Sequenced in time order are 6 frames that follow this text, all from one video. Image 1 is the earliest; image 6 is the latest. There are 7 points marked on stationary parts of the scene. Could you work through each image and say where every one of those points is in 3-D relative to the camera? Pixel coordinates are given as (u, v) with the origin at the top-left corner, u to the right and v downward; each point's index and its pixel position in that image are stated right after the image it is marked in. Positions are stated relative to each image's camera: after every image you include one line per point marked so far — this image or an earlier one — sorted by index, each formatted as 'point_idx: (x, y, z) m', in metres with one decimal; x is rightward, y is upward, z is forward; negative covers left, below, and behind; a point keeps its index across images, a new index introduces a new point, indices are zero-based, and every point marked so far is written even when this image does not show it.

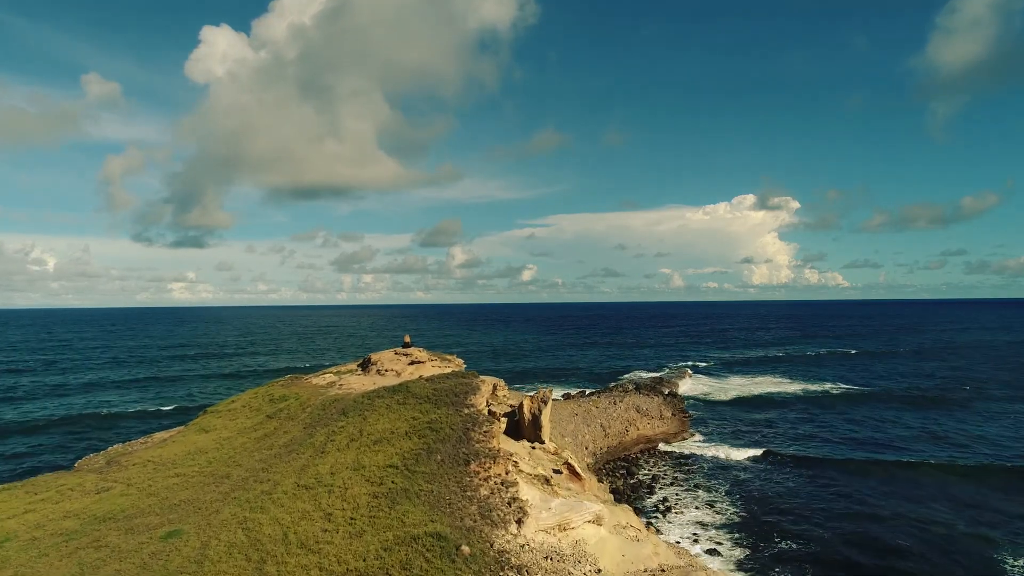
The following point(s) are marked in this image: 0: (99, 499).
0: (-11.1, -5.7, +19.3) m
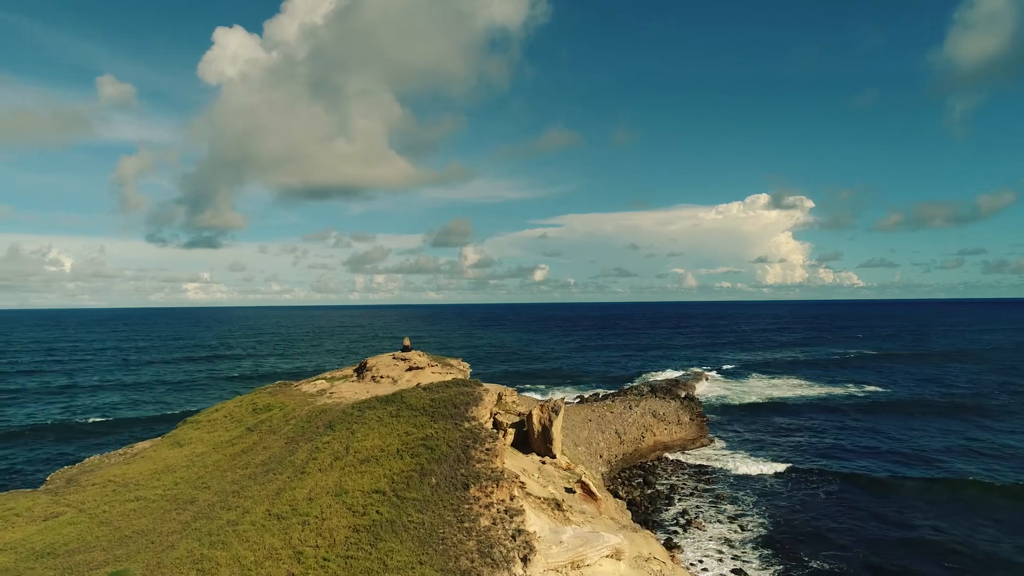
0: (-11.0, -5.6, +16.8) m
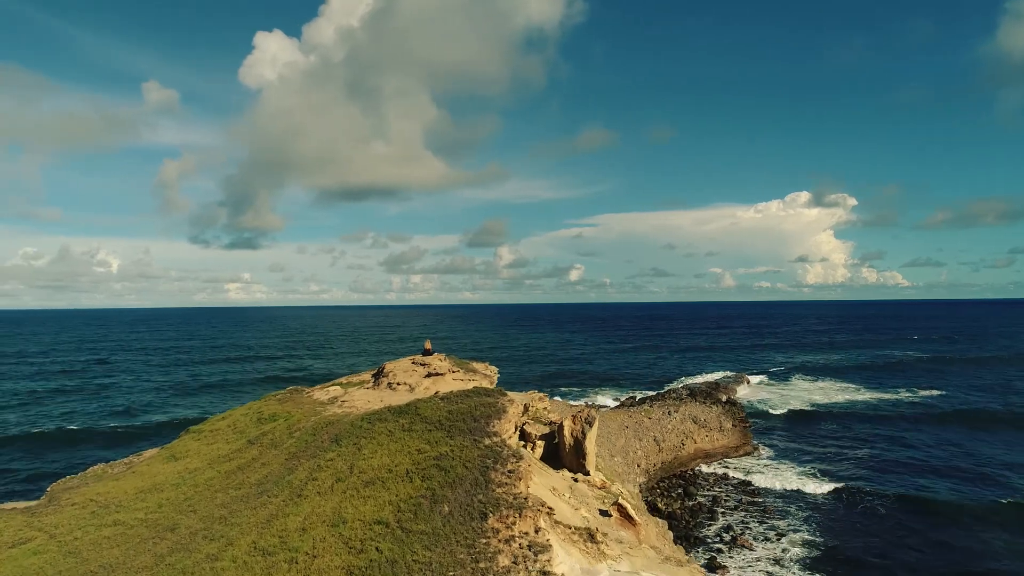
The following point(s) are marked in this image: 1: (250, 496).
0: (-10.5, -5.6, +14.9) m
1: (-6.1, -4.9, +16.8) m
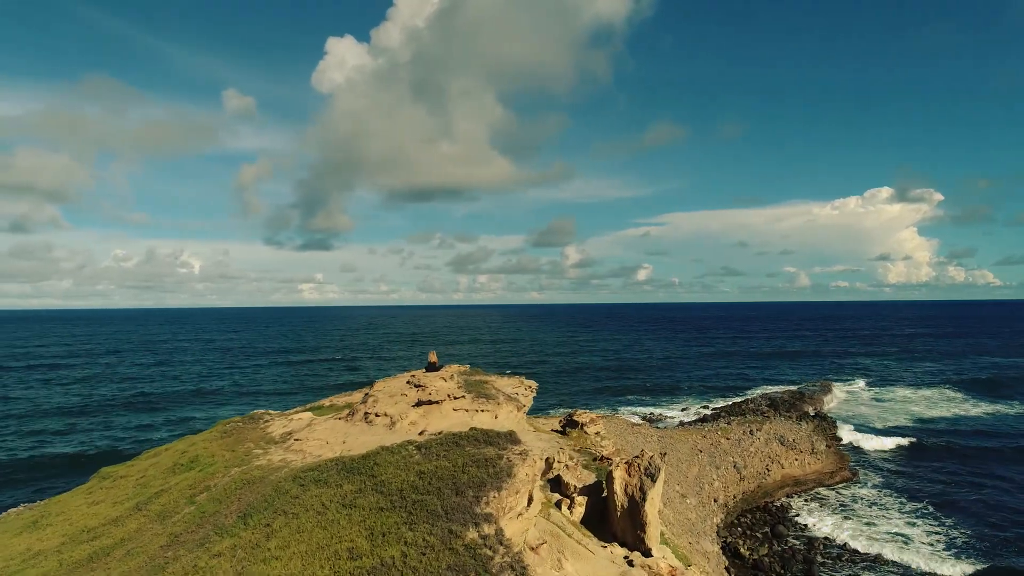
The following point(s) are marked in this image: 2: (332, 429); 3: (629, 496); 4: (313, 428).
0: (-10.7, -5.4, +8.4) m
1: (-6.2, -4.7, +10.0) m
2: (-4.4, -3.4, +17.3) m
3: (+2.8, -4.9, +17.0) m
4: (-4.9, -3.4, +17.7) m
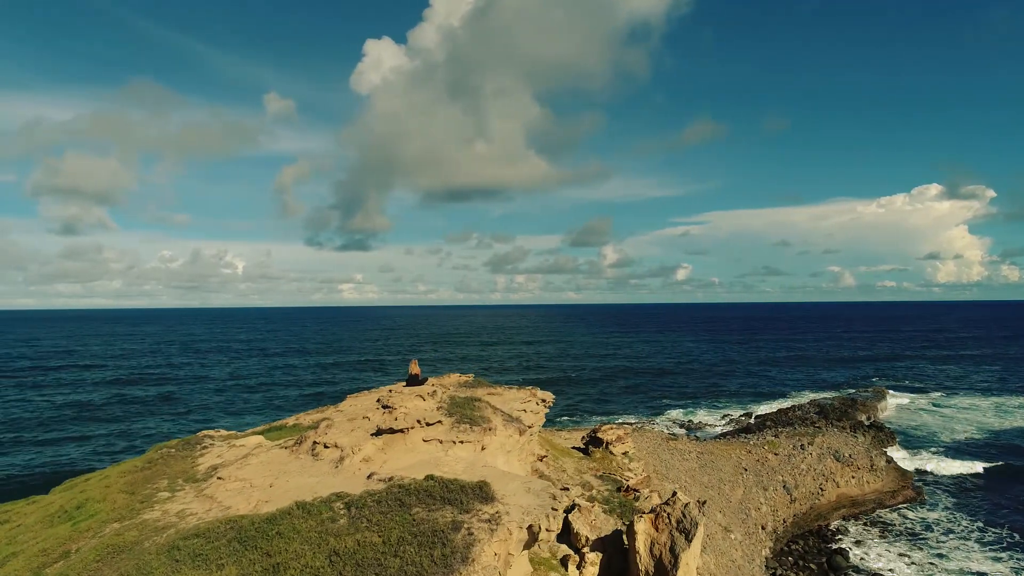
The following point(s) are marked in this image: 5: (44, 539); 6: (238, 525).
0: (-11.4, -5.3, +4.9) m
1: (-6.8, -4.5, +6.2) m
2: (-4.5, -3.3, +13.4) m
3: (+2.6, -4.8, +12.7) m
4: (-5.0, -3.3, +13.8) m
5: (-7.1, -3.8, +11.1) m
6: (-3.6, -3.2, +9.7) m
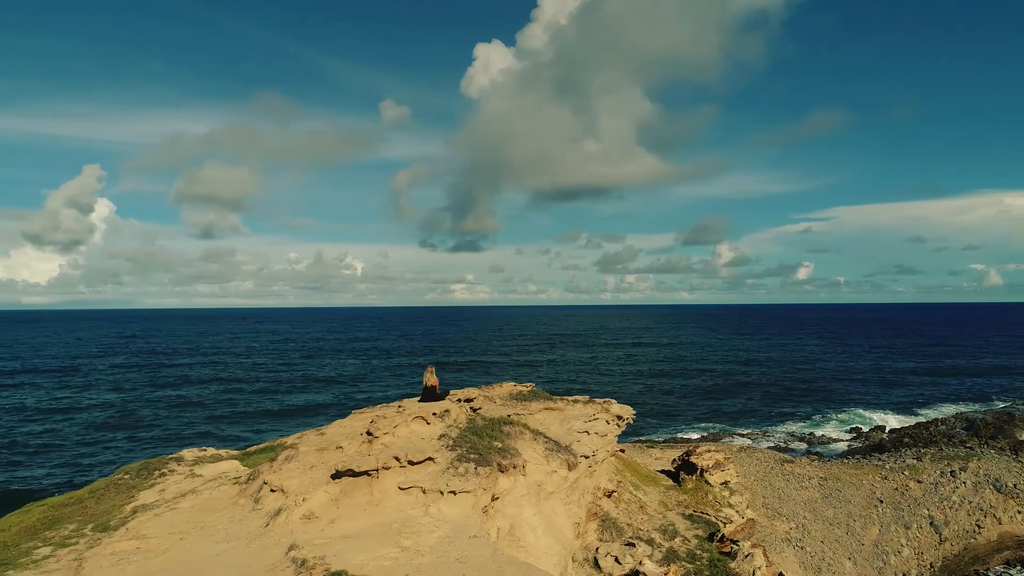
0: (-12.3, -5.0, +2.4) m
1: (-7.5, -4.3, +3.0) m
2: (-4.3, -3.0, +9.8) m
3: (+2.7, -4.5, +8.1) m
4: (-4.7, -3.1, +10.3) m
5: (-7.1, -3.6, +7.9) m
6: (-3.9, -2.9, +6.0) m
